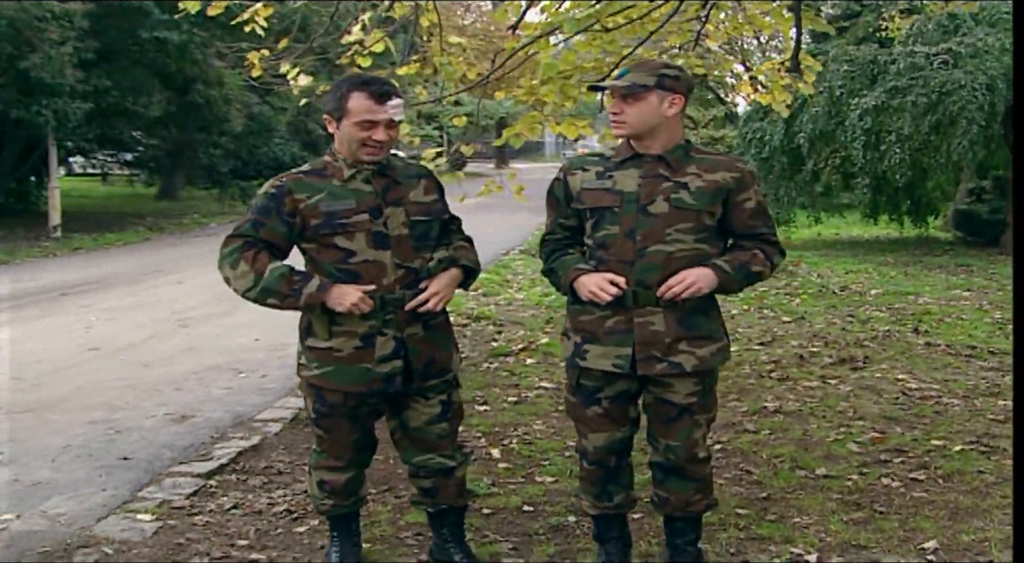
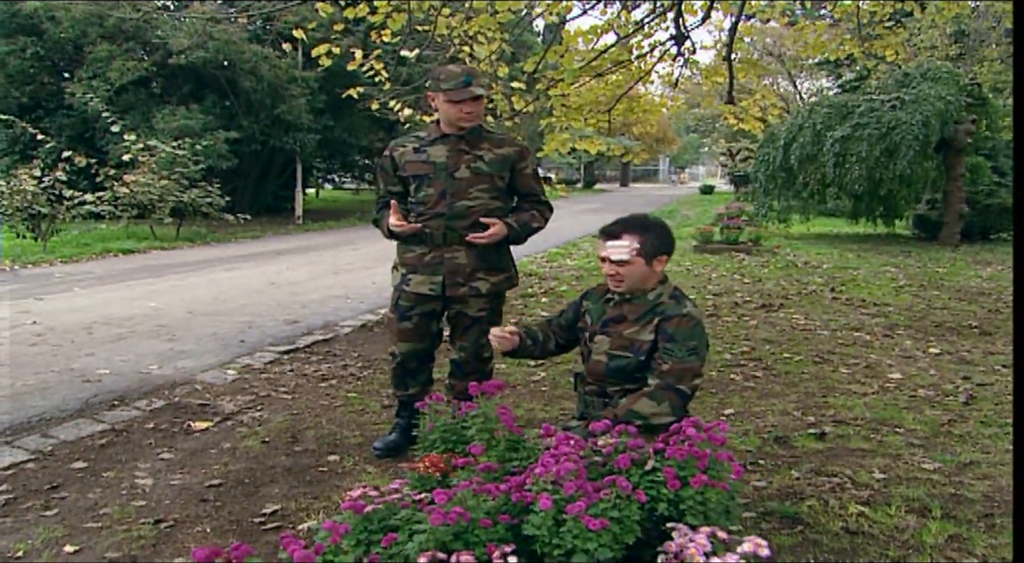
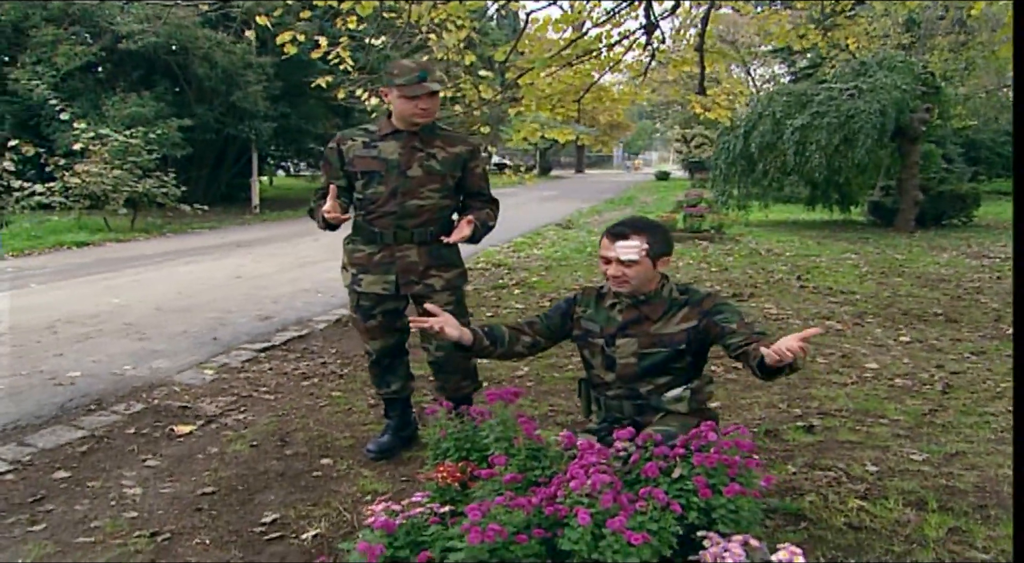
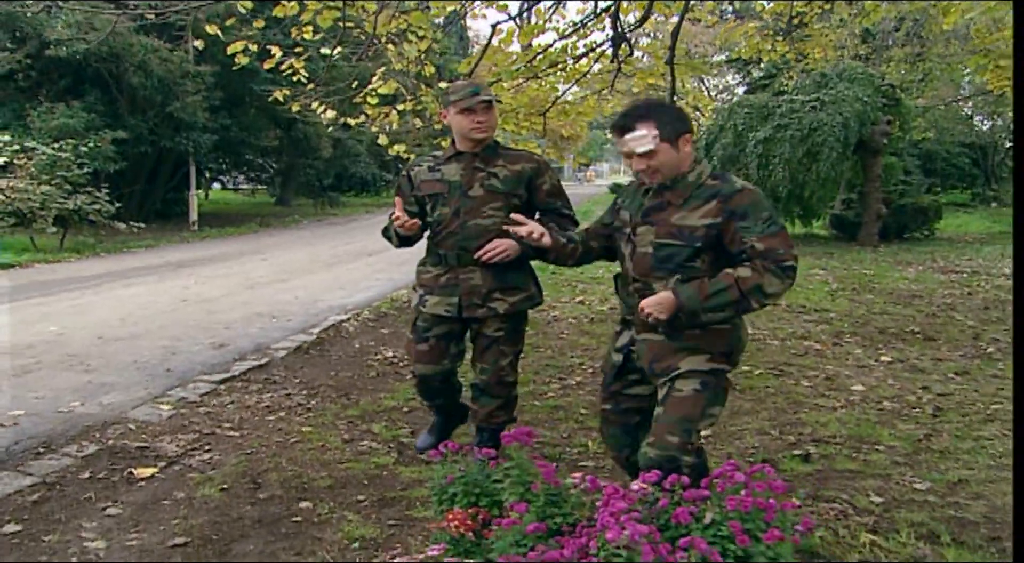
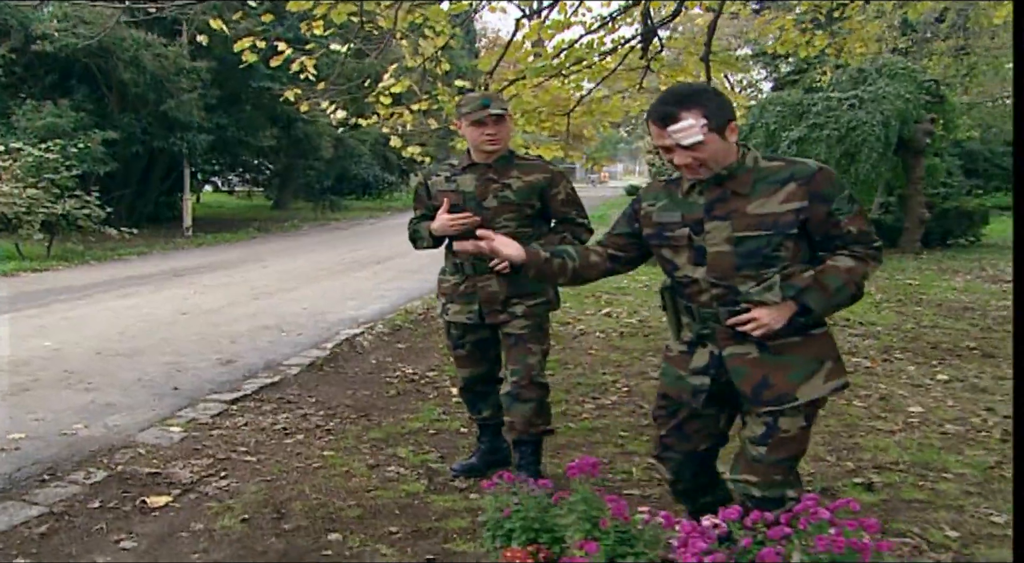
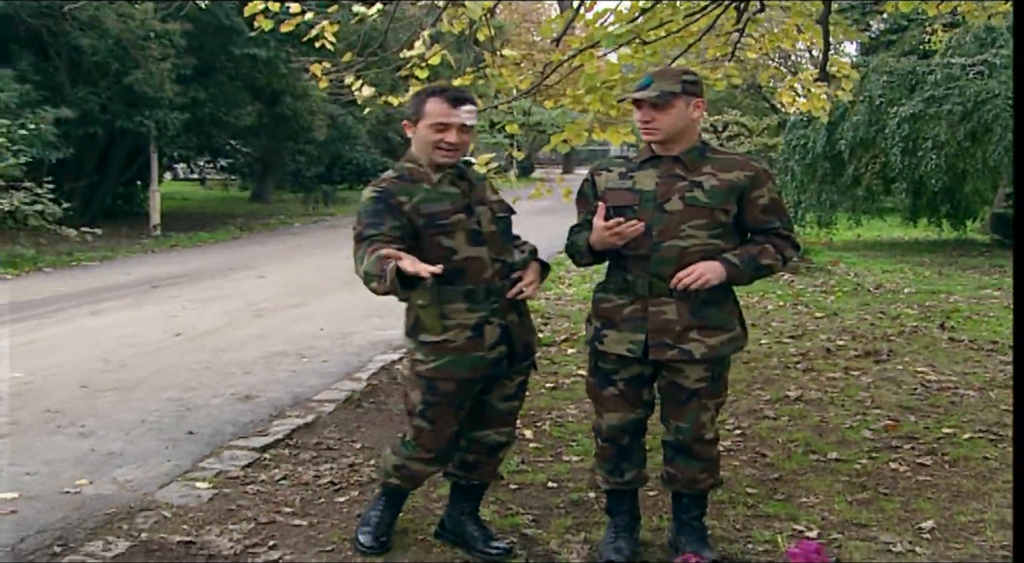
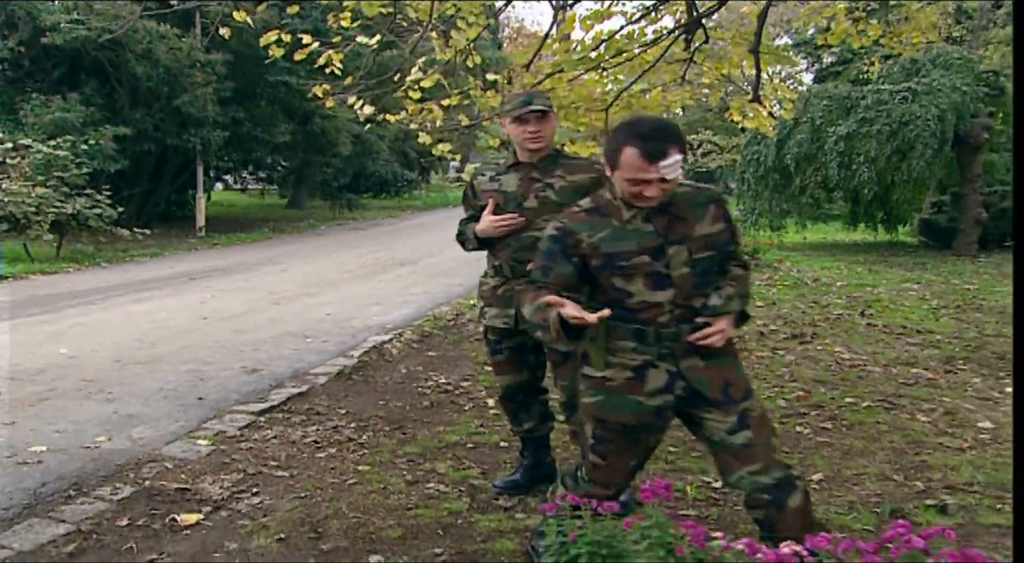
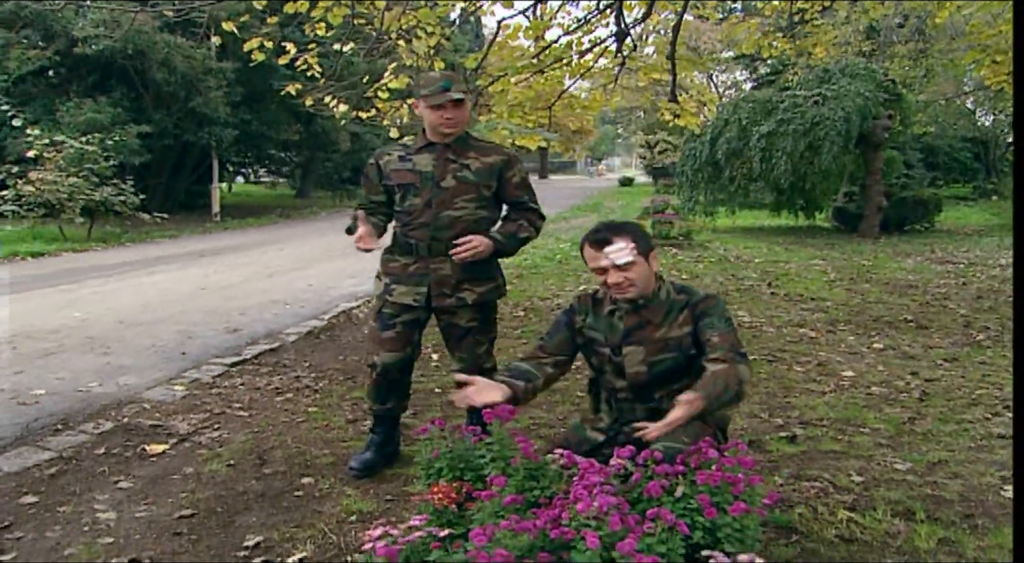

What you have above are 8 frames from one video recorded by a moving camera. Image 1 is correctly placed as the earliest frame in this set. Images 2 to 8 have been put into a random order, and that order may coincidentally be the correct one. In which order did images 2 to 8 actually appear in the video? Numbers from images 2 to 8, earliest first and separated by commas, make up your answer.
6, 7, 5, 4, 8, 3, 2
